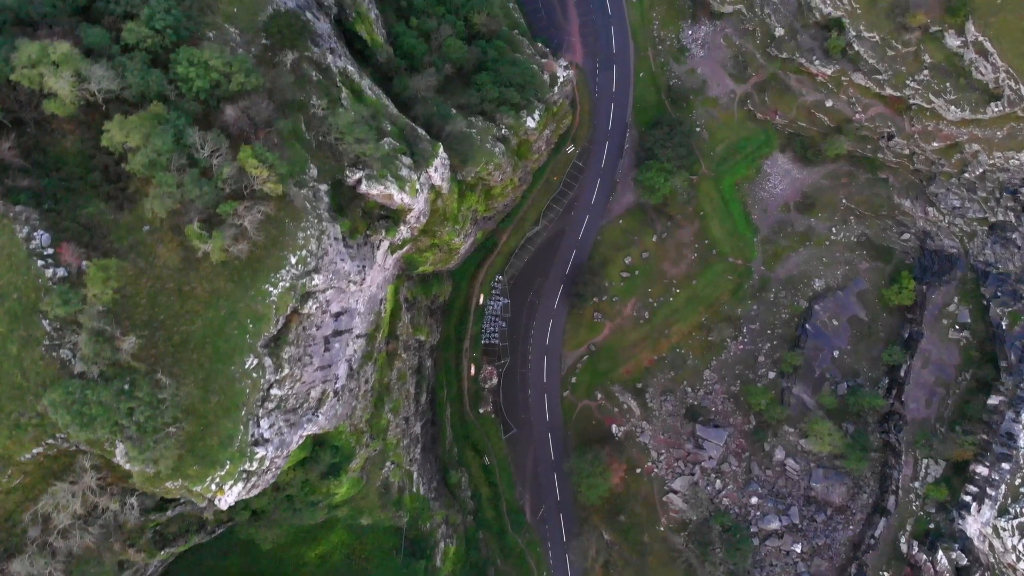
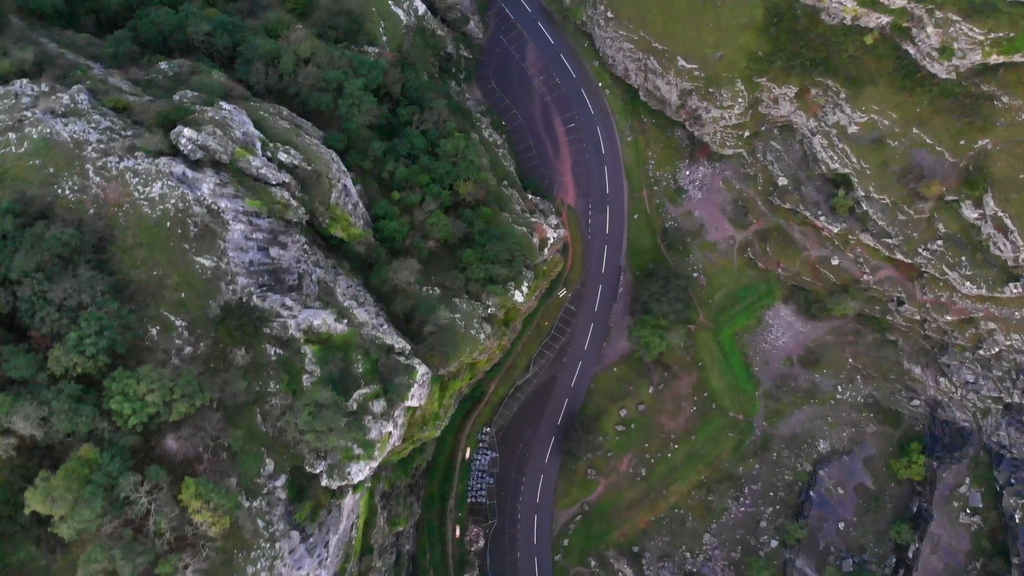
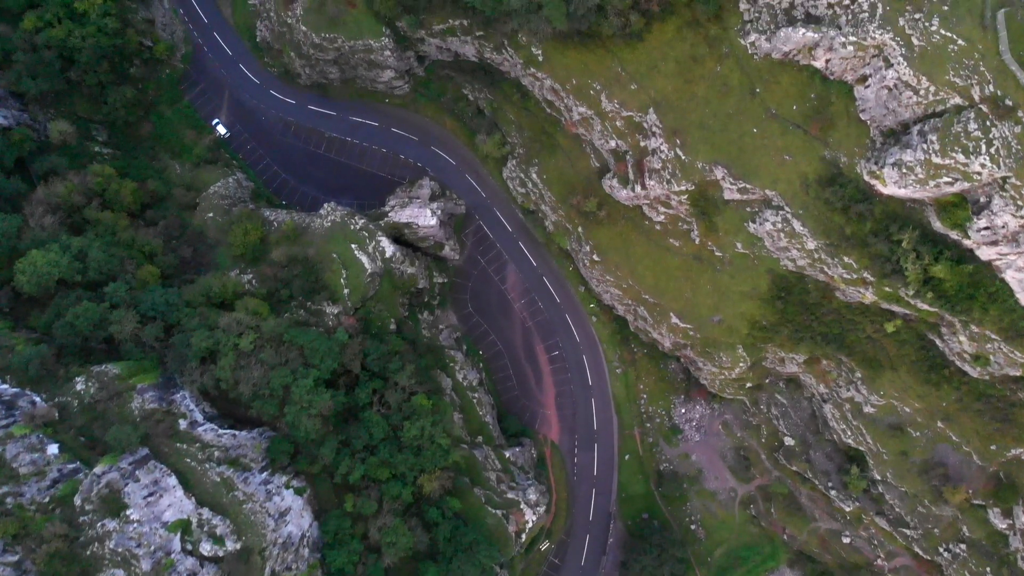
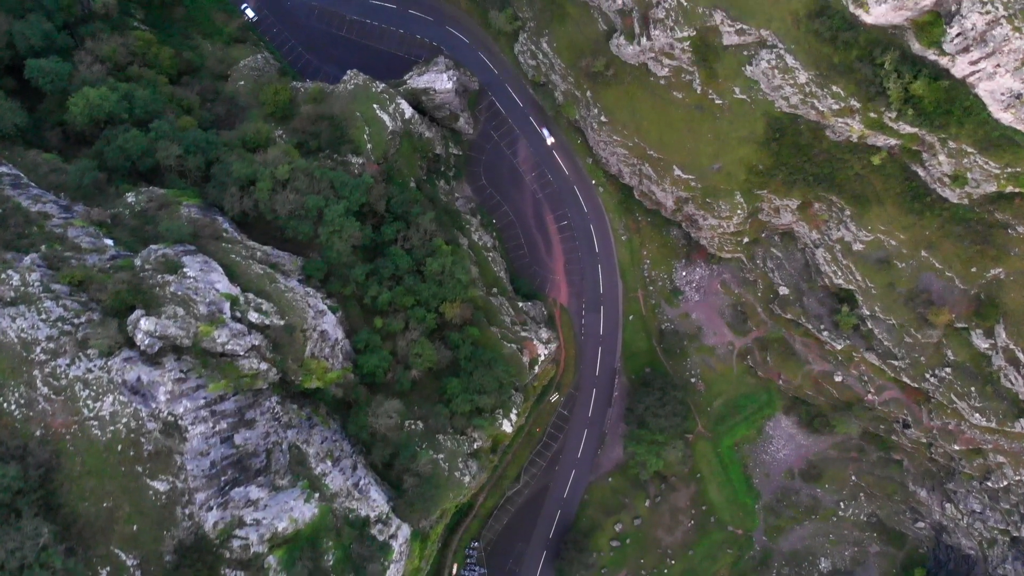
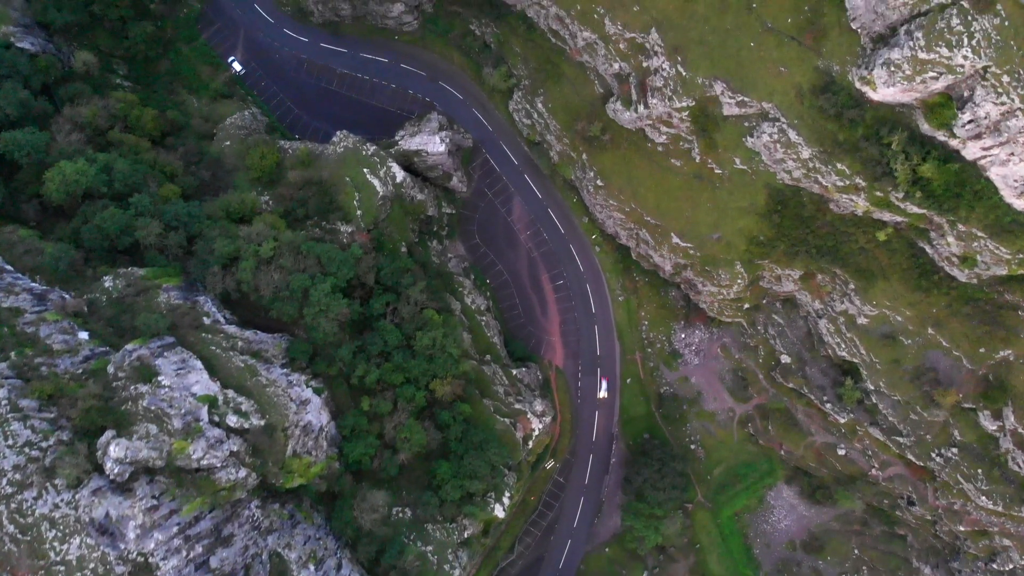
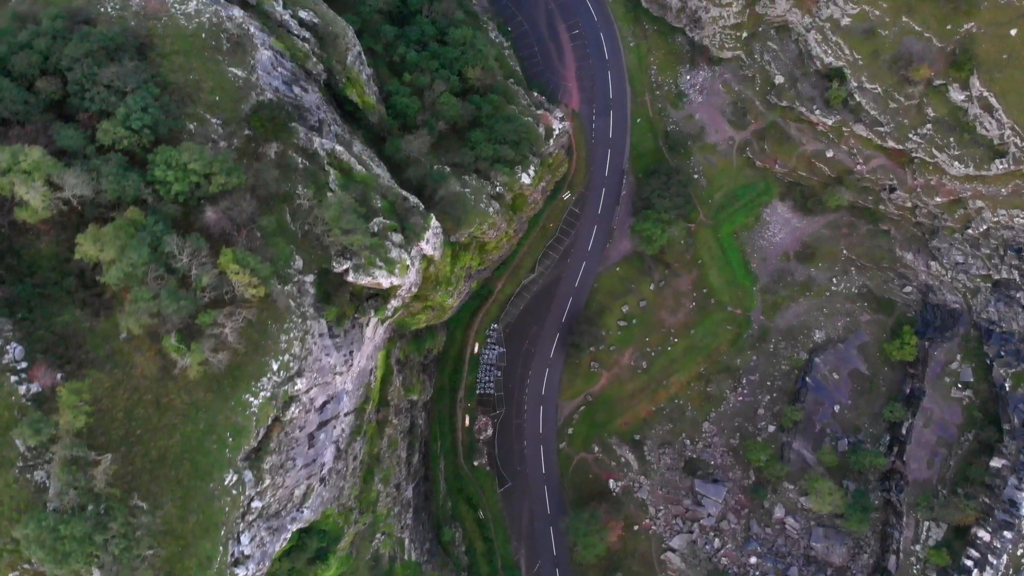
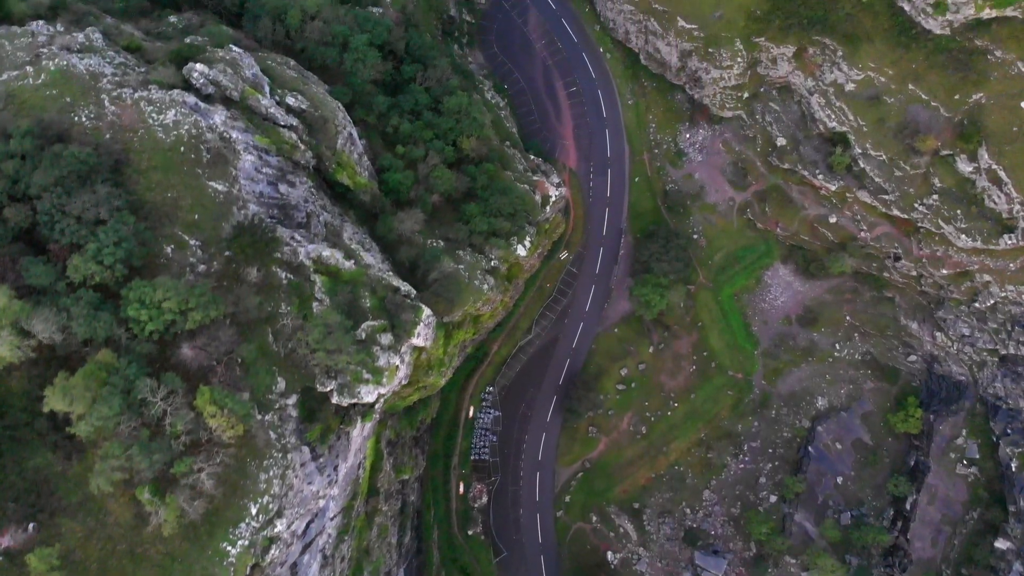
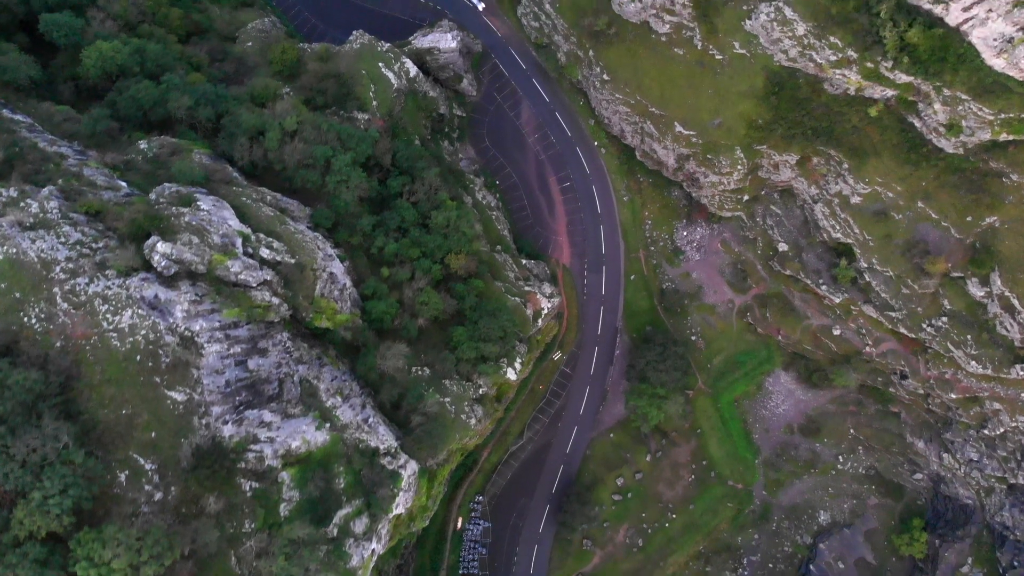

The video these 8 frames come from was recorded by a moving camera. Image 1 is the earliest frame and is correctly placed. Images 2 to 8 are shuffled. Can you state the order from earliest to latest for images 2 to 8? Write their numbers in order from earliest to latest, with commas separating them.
6, 7, 2, 8, 4, 5, 3
